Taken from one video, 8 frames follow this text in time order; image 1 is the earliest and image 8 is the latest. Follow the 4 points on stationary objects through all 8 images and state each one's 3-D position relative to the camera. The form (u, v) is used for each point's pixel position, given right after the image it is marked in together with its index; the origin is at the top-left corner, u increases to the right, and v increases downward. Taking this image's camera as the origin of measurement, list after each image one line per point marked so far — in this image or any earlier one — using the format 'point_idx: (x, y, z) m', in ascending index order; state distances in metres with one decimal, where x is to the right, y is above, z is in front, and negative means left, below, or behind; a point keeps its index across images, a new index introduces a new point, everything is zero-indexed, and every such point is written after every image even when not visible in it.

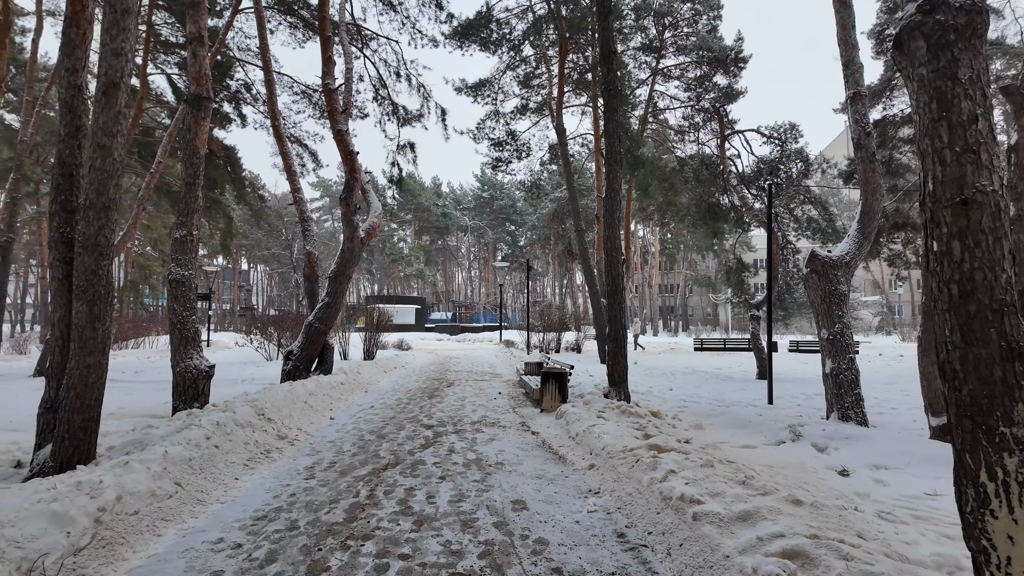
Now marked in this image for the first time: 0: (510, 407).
0: (0.0, -1.4, +7.0) m
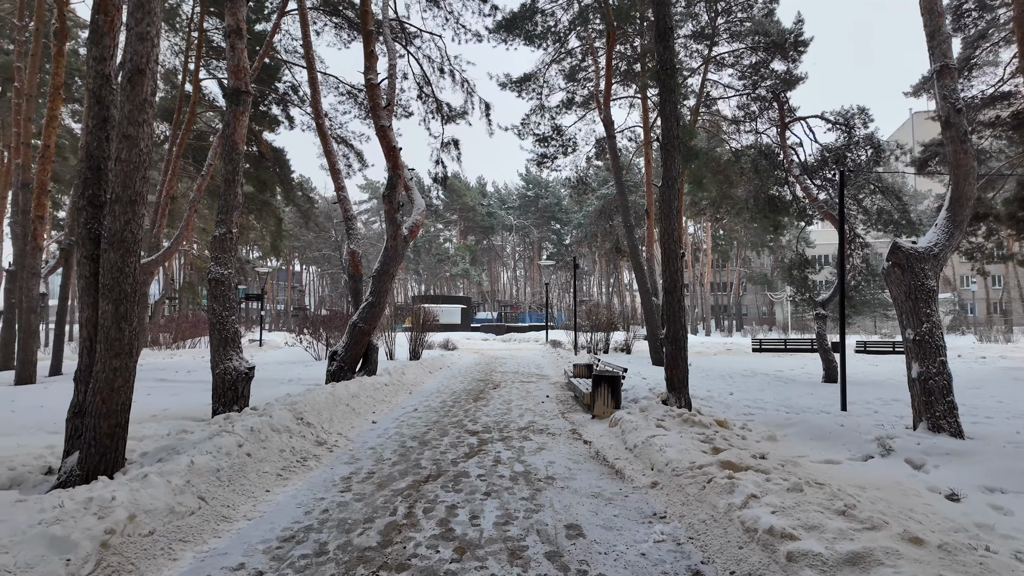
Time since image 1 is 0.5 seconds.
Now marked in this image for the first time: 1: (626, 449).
0: (+0.5, -1.4, +6.6) m
1: (+0.9, -1.2, +4.4) m
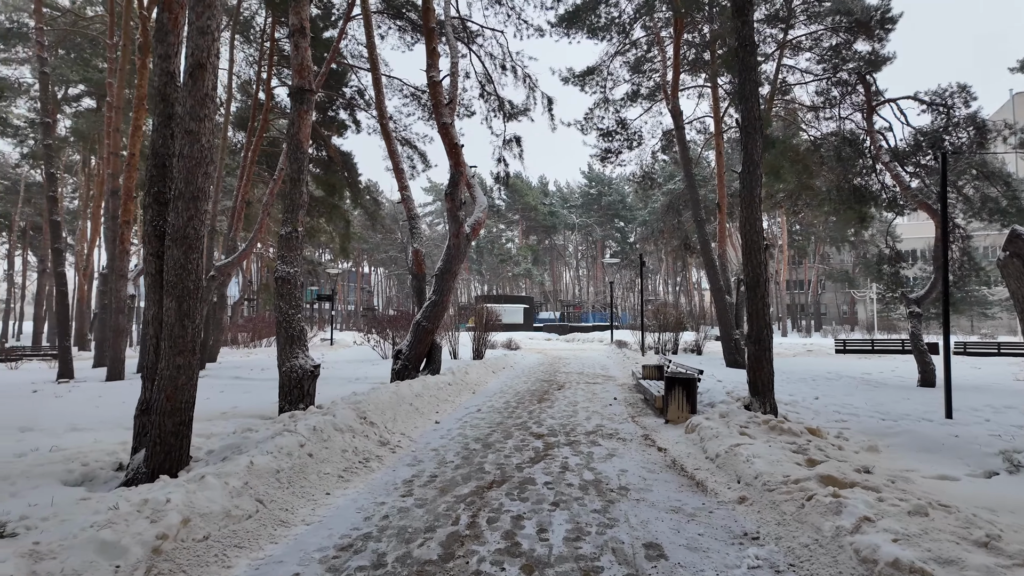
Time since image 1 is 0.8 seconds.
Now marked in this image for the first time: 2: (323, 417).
0: (+1.3, -1.4, +6.3) m
1: (+1.4, -1.2, +4.1) m
2: (-1.4, -1.0, +4.3) m
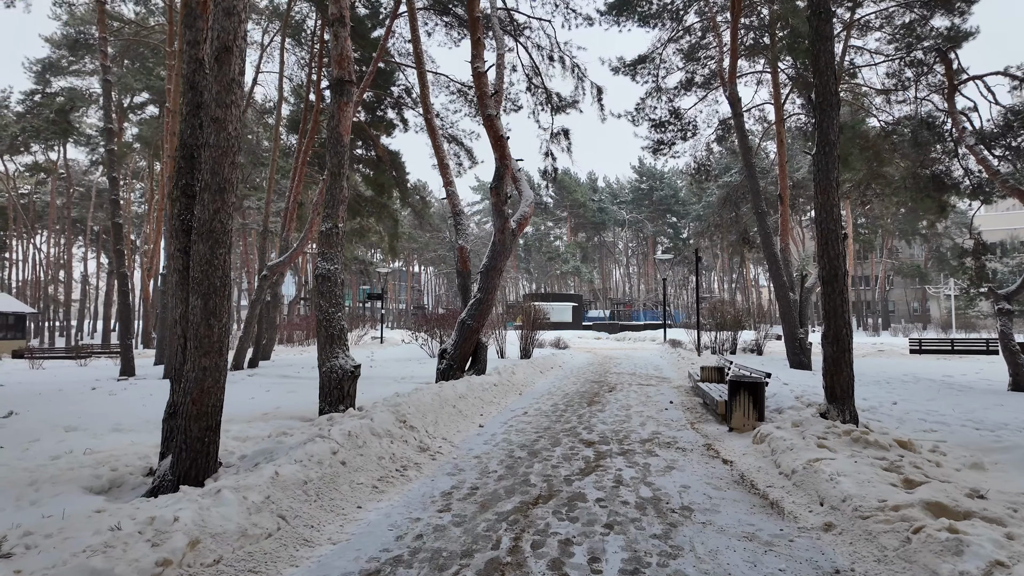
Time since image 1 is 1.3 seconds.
0: (+1.7, -1.3, +5.8) m
1: (+1.7, -1.1, +3.6) m
2: (-1.1, -0.9, +4.1) m
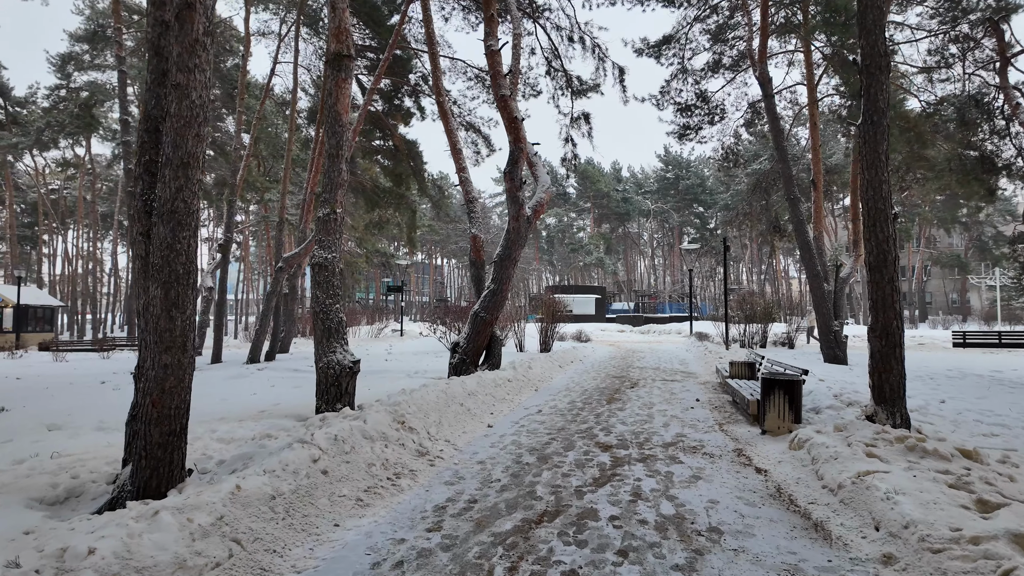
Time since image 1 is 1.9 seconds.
0: (+1.9, -1.2, +5.3) m
1: (+1.7, -1.1, +3.1) m
2: (-1.0, -0.9, +3.7) m
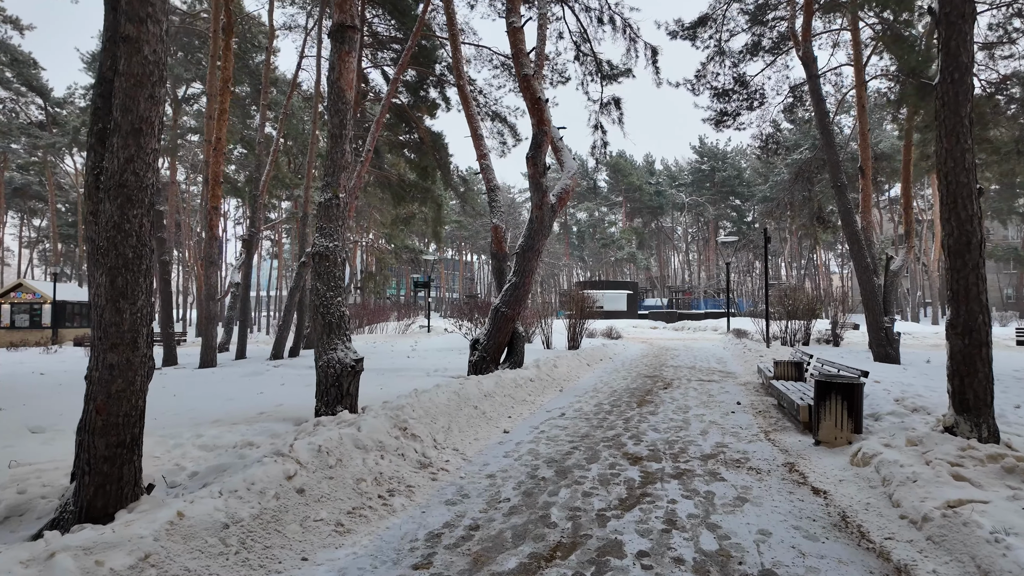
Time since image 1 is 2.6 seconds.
0: (+2.0, -1.2, +4.7) m
1: (+1.7, -1.0, +2.5) m
2: (-0.9, -0.8, +3.3) m
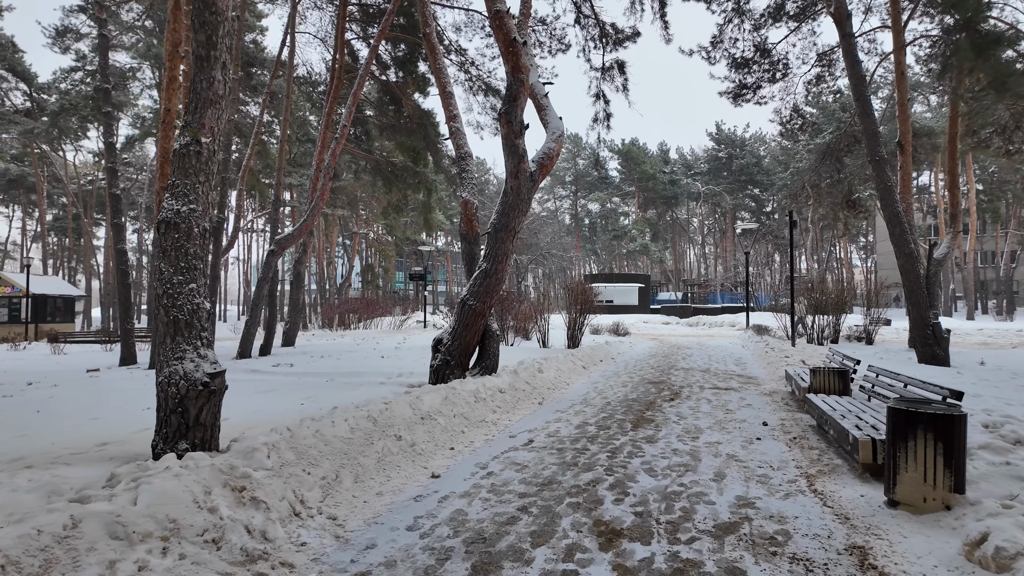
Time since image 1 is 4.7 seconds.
0: (+1.6, -1.1, +3.3) m
1: (+1.3, -0.9, +1.1) m
2: (-1.4, -0.7, +1.9) m
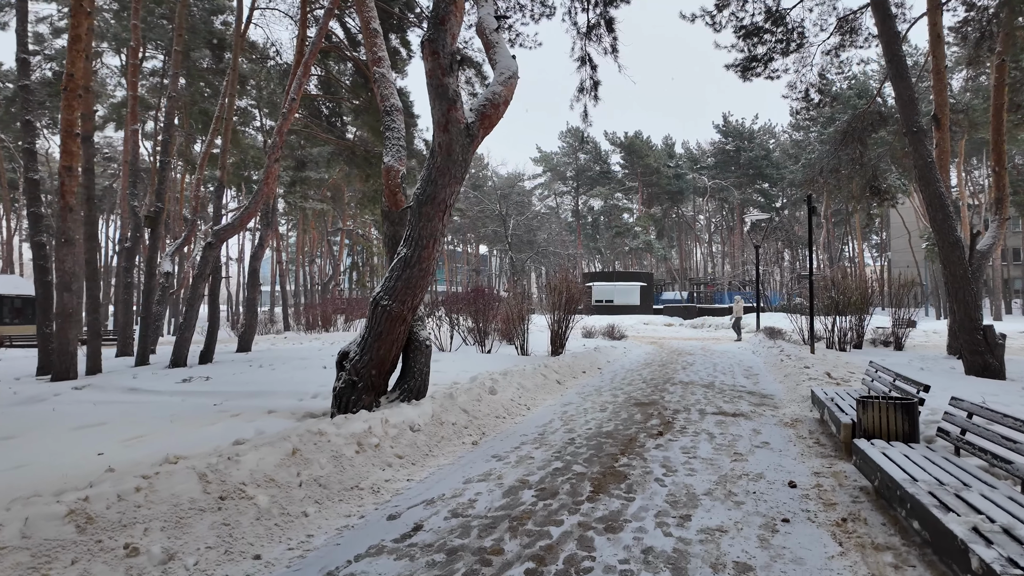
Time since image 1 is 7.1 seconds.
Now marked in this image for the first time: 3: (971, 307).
0: (+1.1, -1.0, +1.7) m
1: (+0.7, -0.9, -0.4) m
2: (-1.9, -0.7, +0.4) m
3: (+6.5, -0.3, +8.3) m
